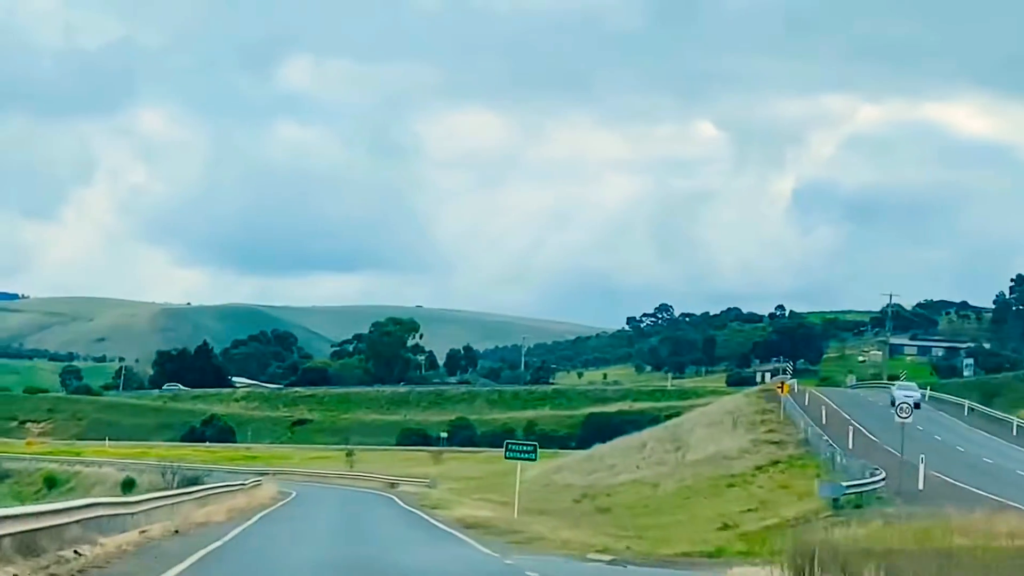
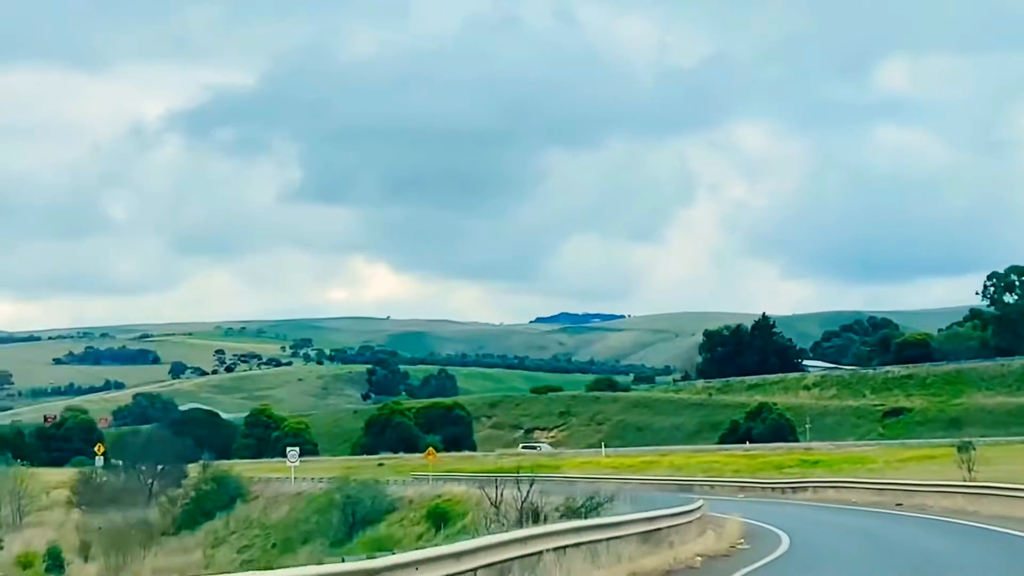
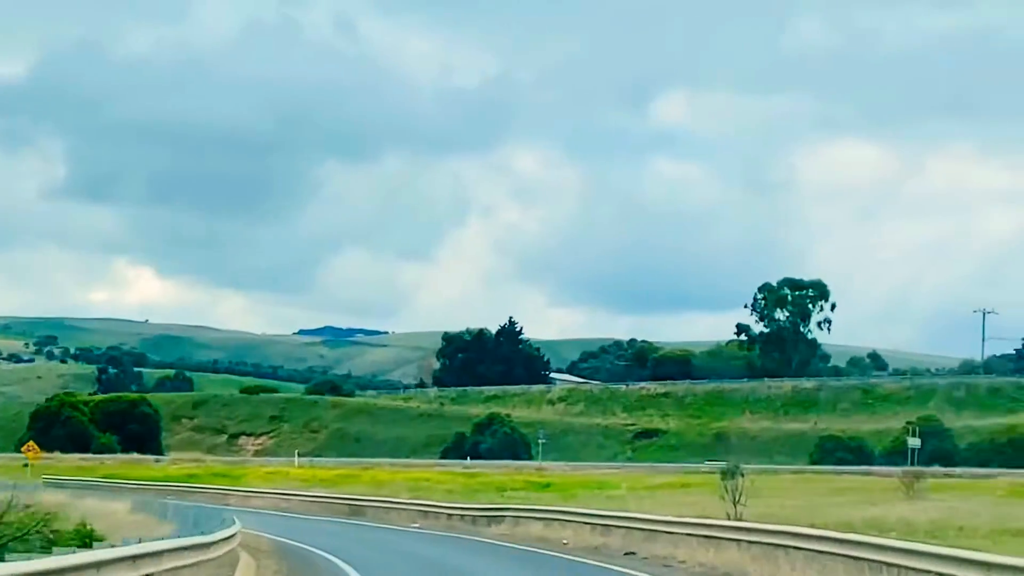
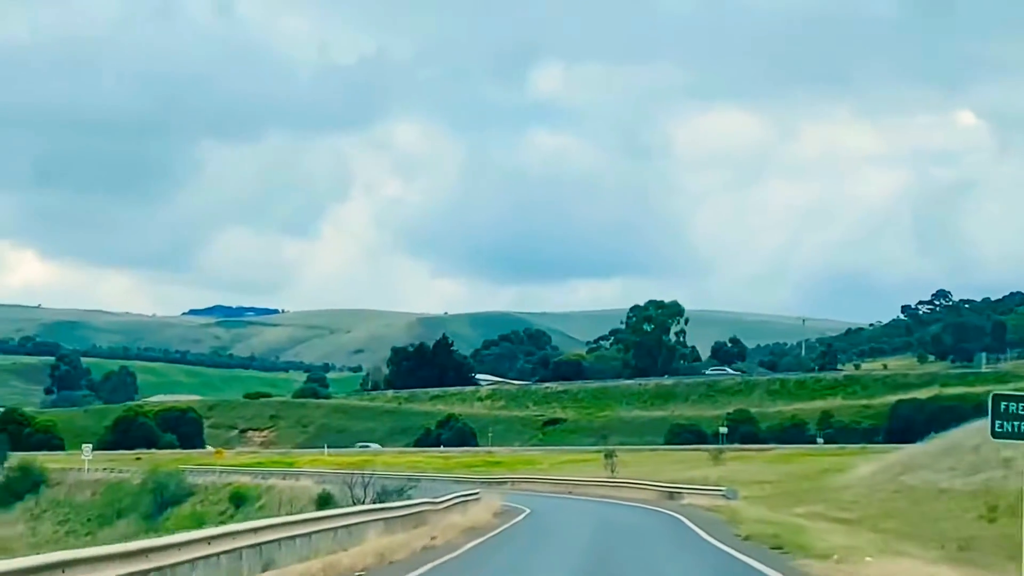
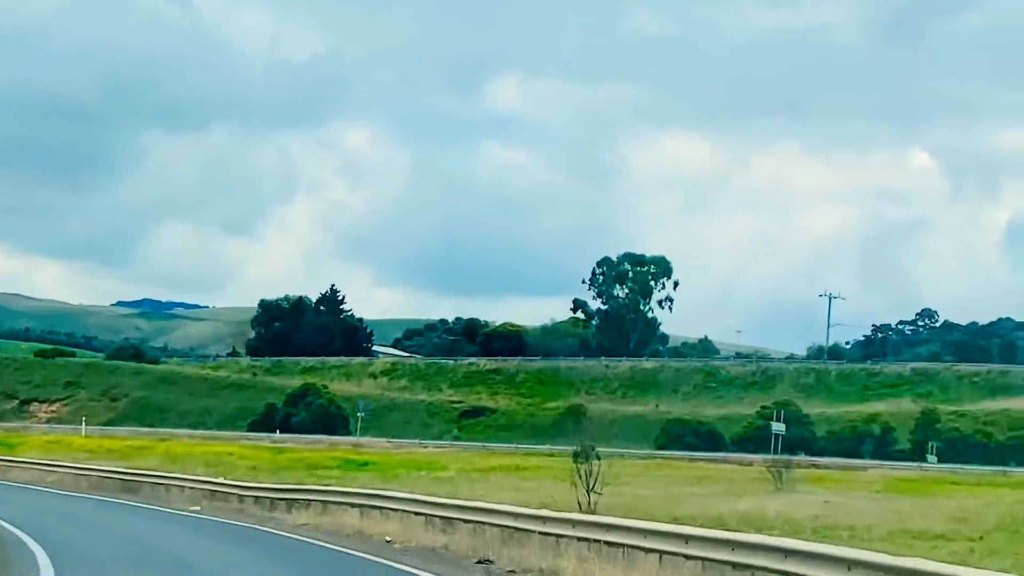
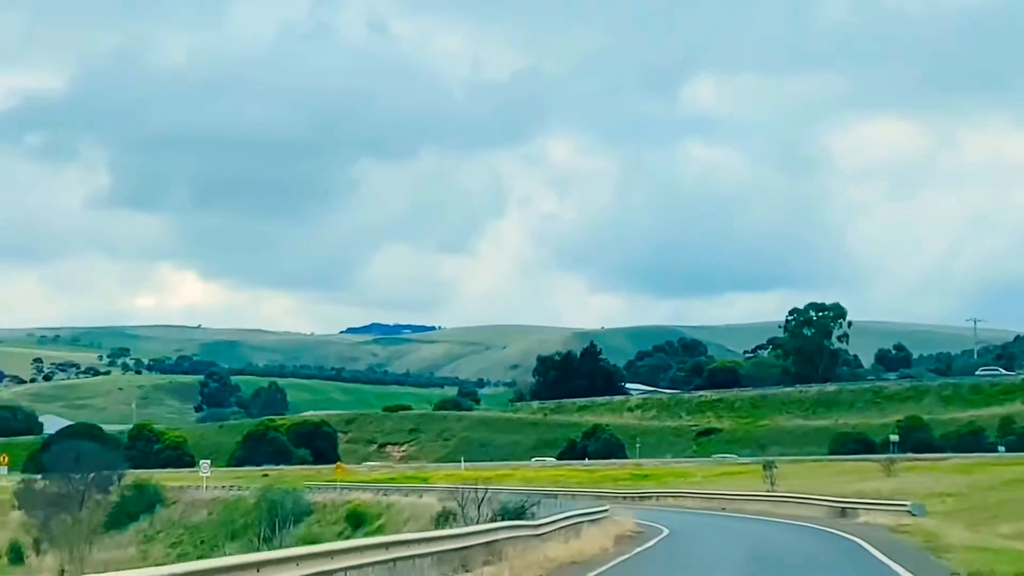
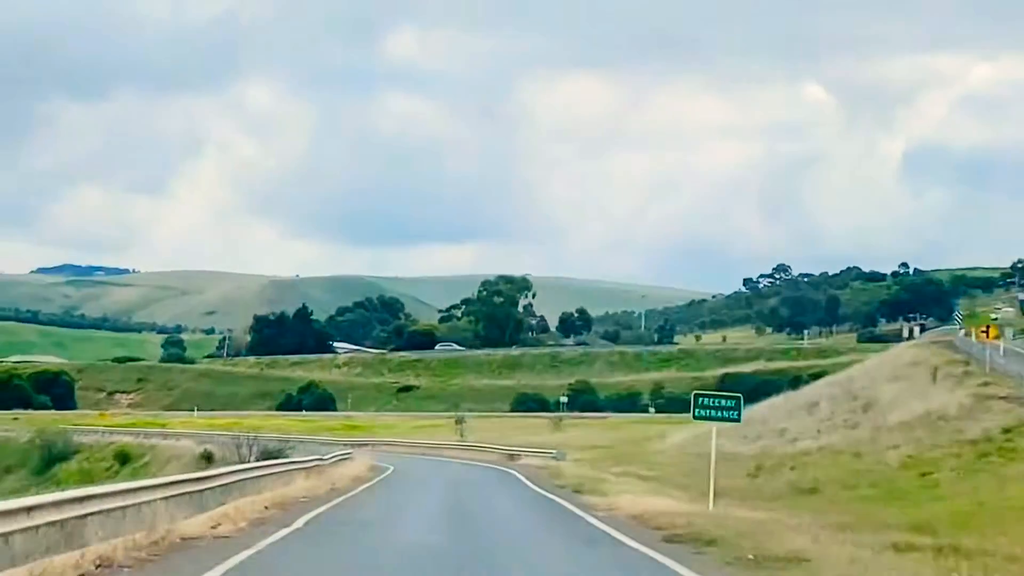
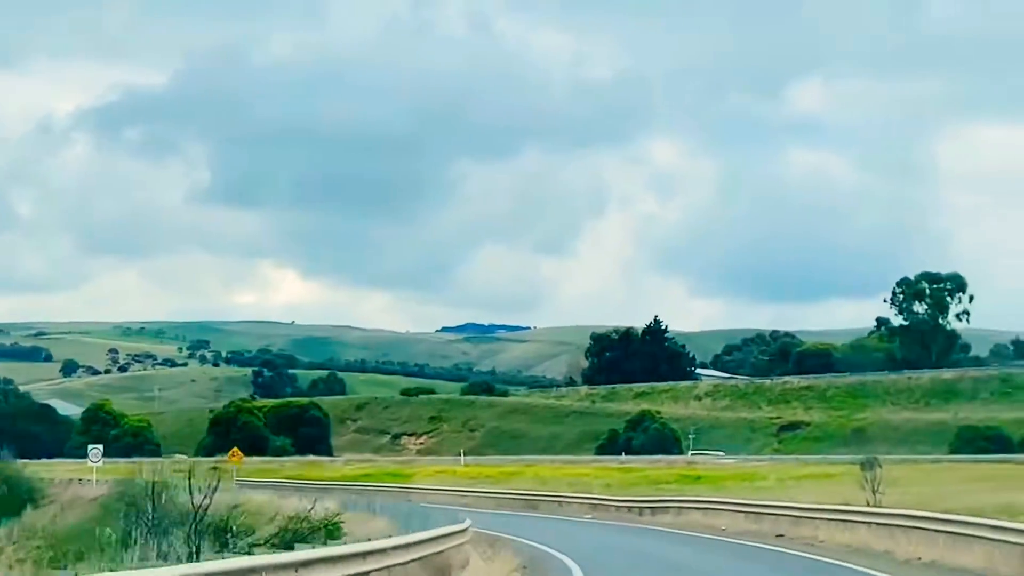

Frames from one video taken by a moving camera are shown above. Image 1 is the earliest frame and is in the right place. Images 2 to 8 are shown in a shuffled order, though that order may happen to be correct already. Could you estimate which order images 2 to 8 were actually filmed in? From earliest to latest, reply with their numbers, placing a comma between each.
7, 4, 6, 2, 8, 3, 5
